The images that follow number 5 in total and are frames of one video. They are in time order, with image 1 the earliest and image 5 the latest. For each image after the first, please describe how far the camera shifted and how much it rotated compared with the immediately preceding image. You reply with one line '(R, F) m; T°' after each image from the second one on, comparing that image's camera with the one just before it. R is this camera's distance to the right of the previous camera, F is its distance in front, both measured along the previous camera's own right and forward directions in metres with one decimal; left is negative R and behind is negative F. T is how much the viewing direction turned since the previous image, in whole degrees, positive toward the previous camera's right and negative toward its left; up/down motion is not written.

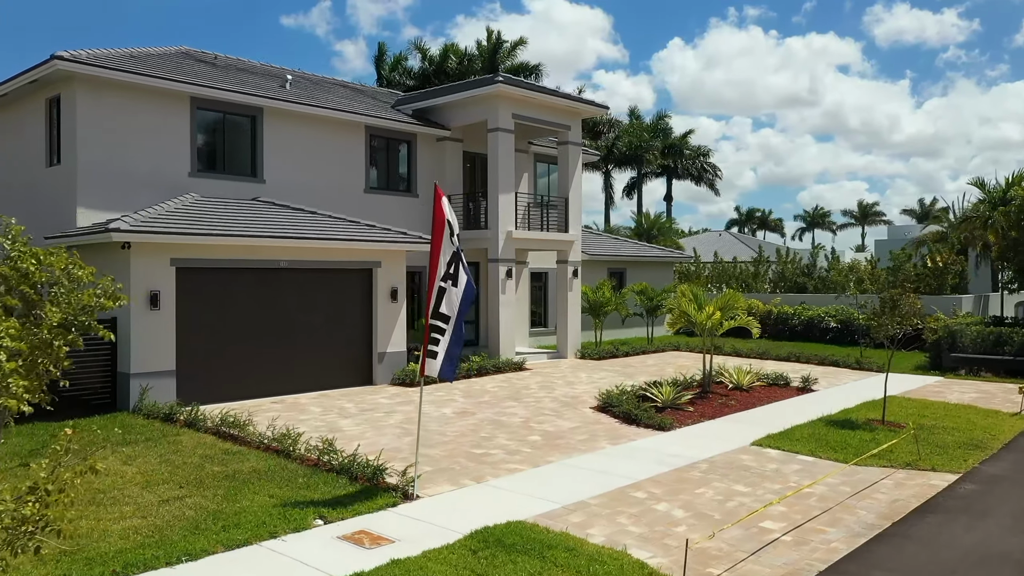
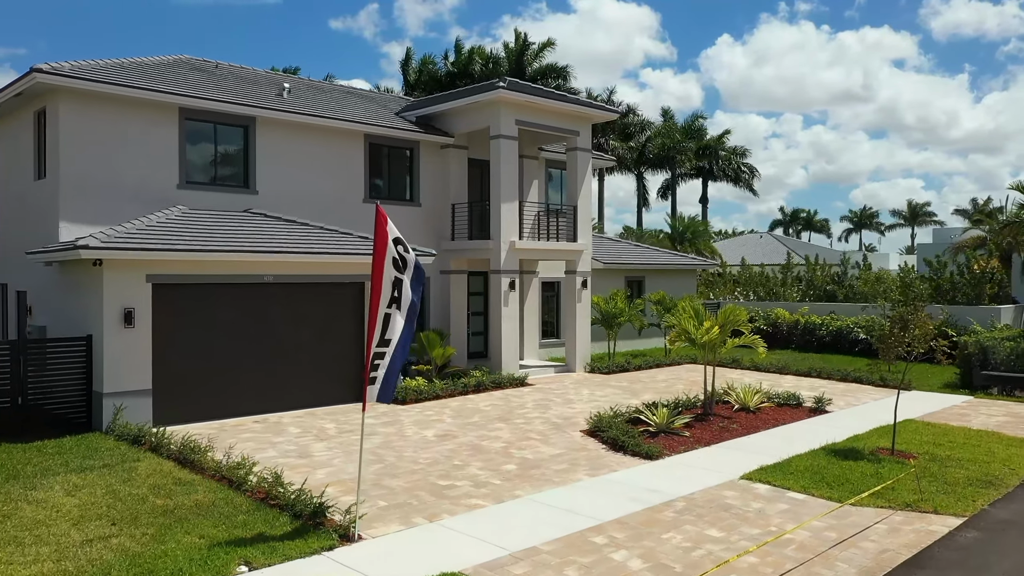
(+1.0, +0.7) m; -3°
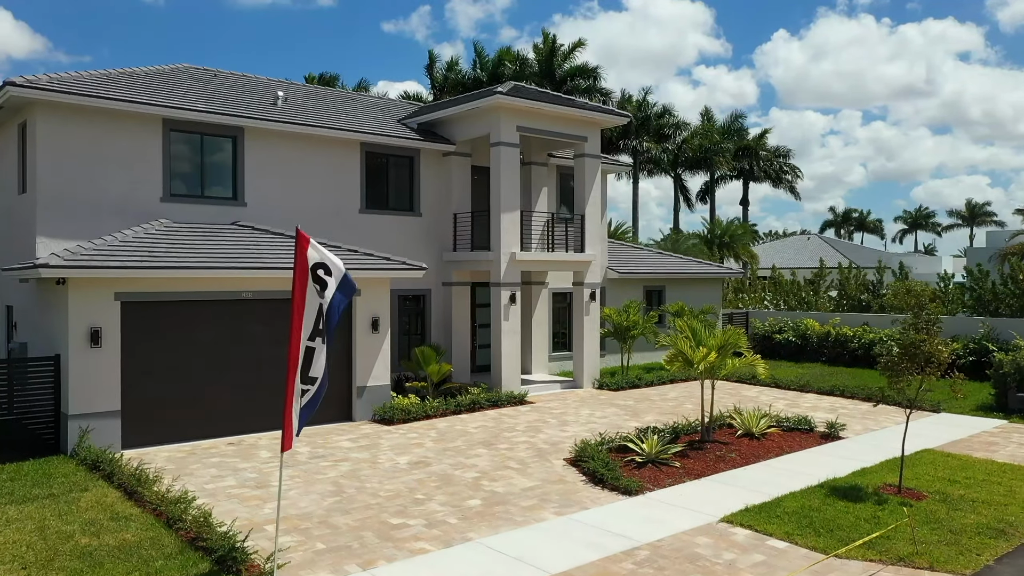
(+1.1, +0.8) m; -4°
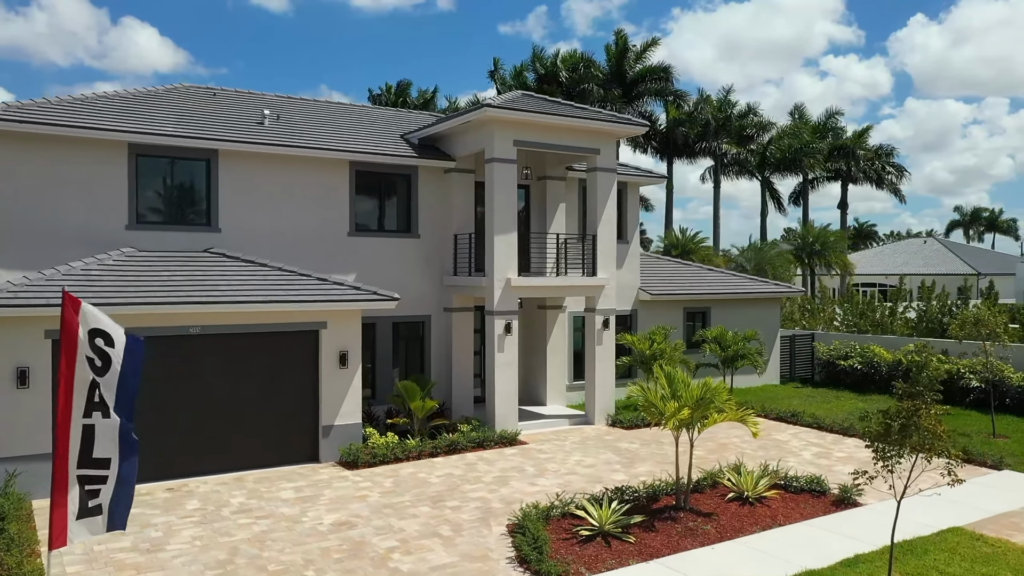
(+2.5, +1.6) m; -8°
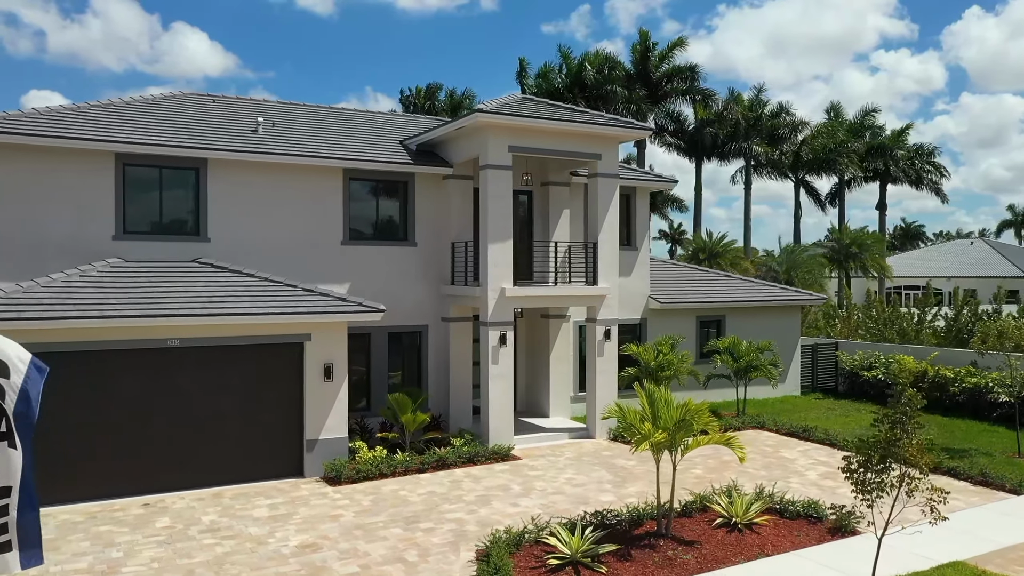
(+1.0, +0.5) m; -3°
